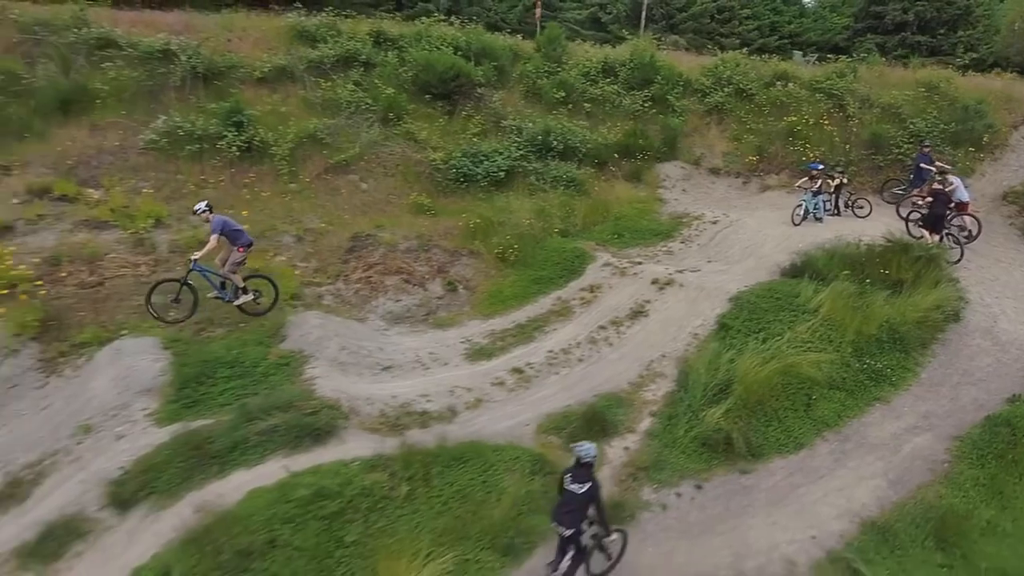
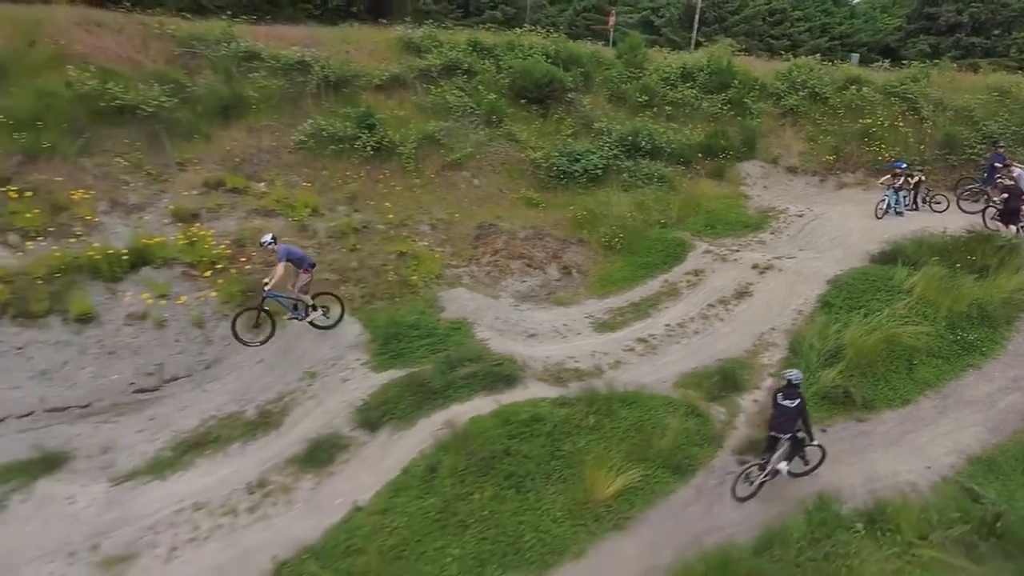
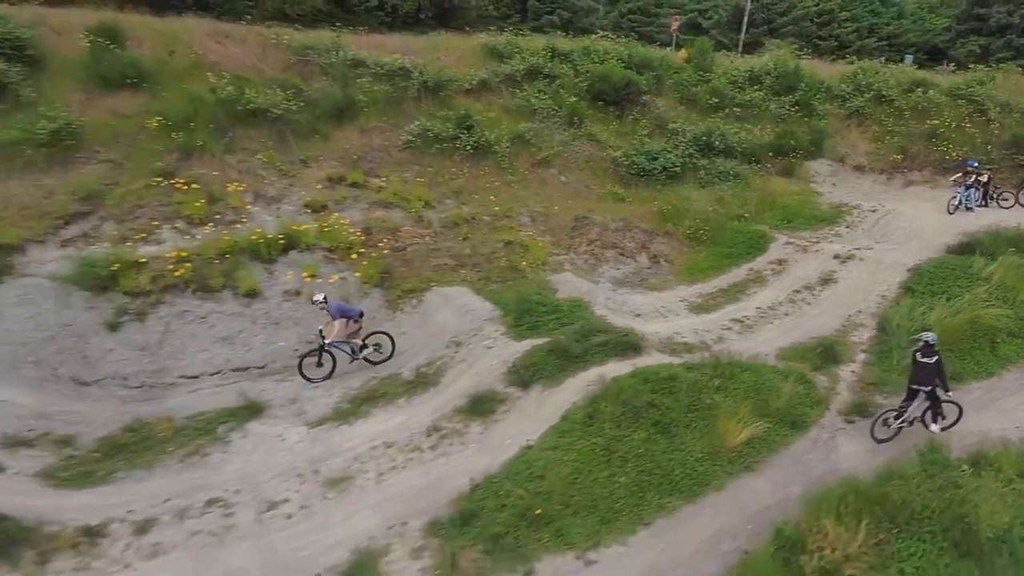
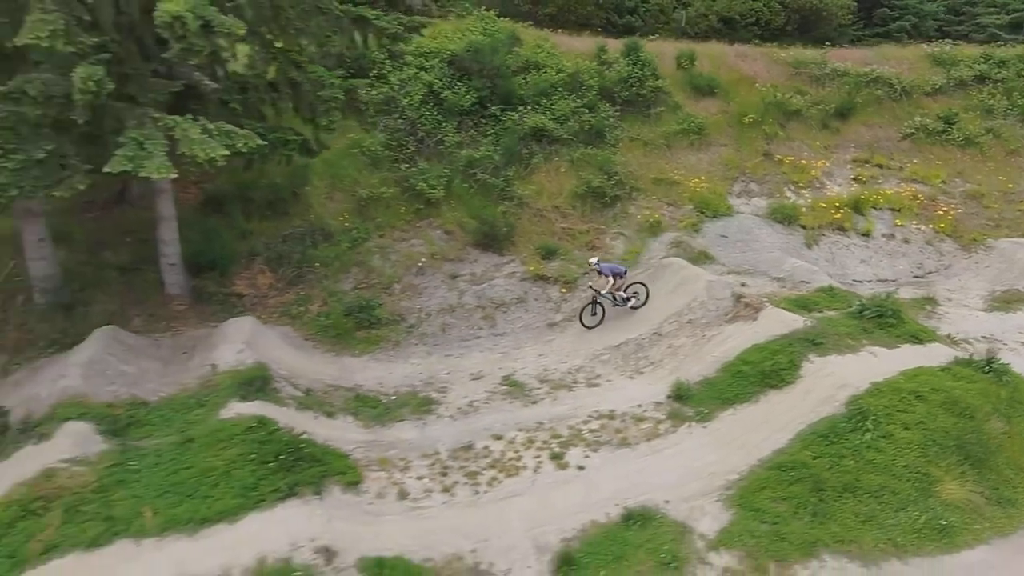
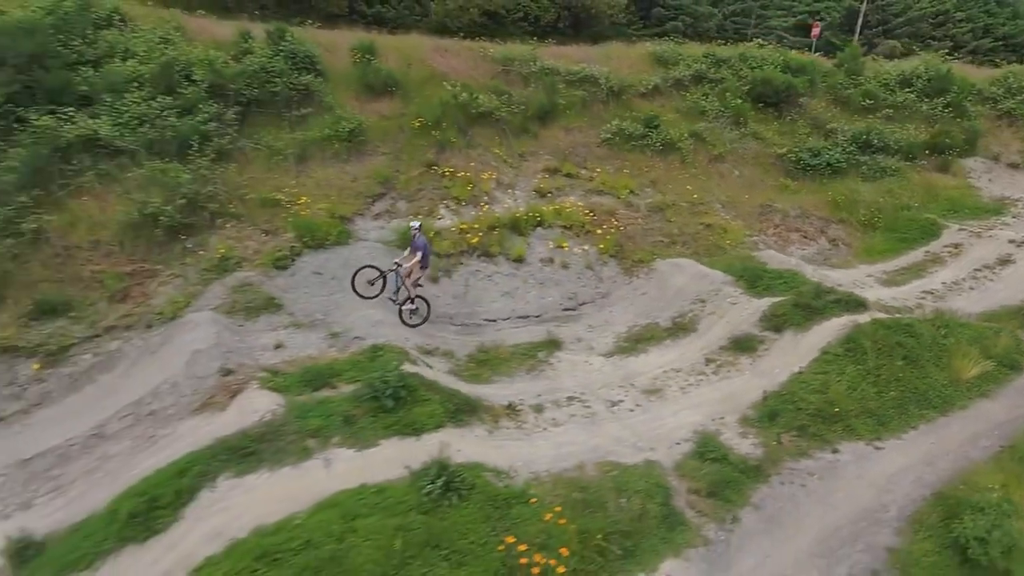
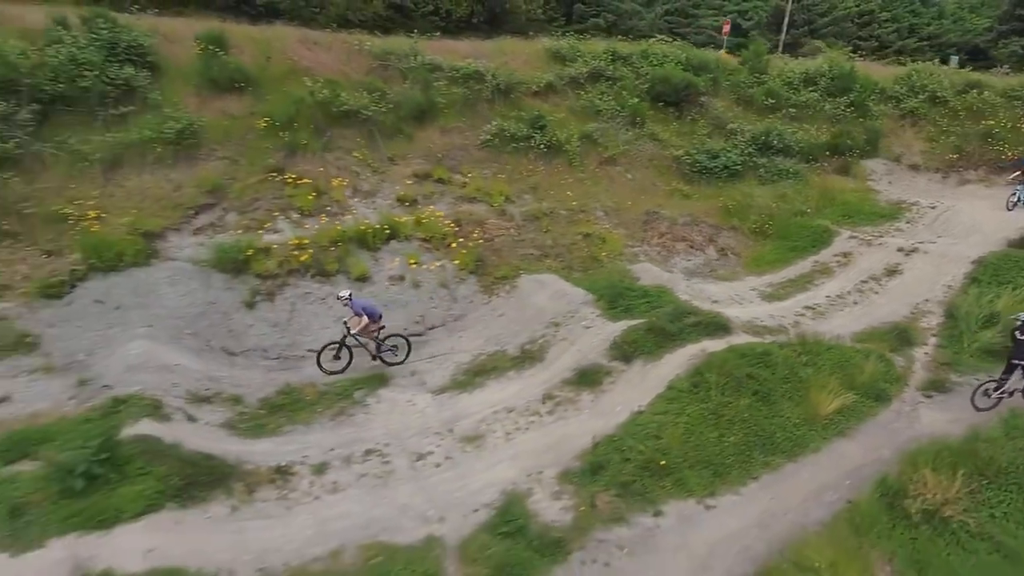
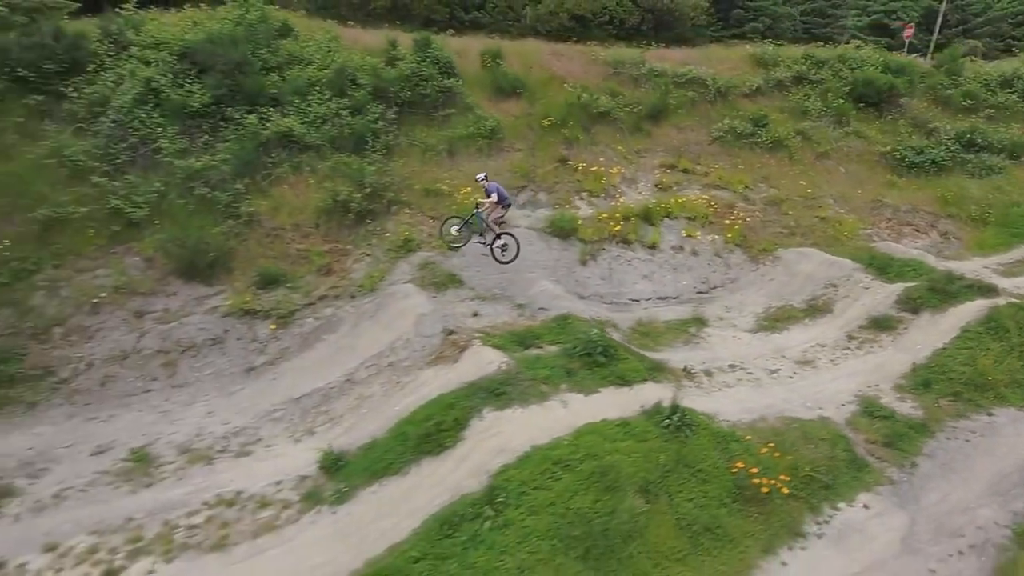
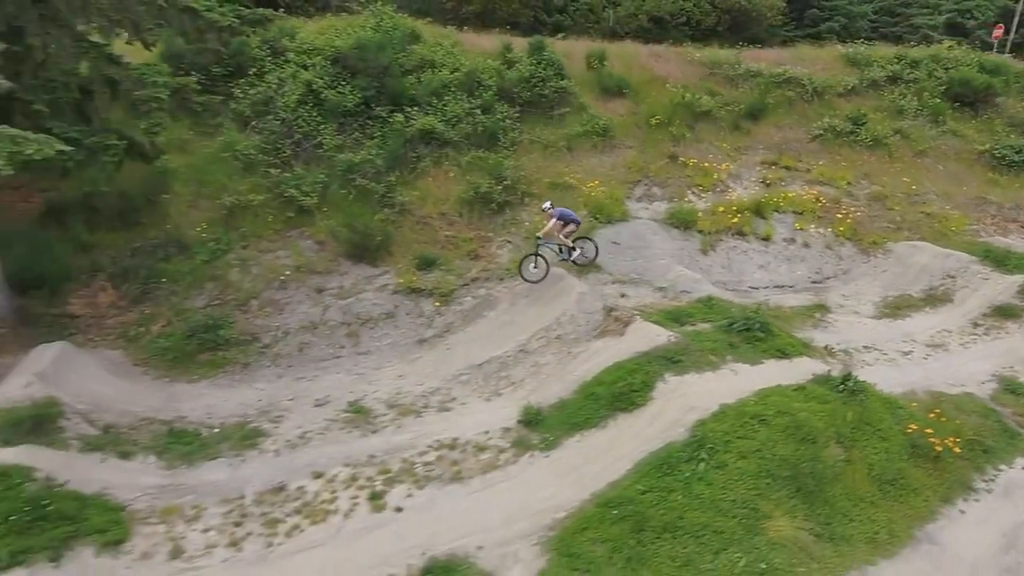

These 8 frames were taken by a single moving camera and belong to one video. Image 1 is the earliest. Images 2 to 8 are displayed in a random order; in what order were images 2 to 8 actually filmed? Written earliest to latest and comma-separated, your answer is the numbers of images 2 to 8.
2, 3, 6, 5, 7, 8, 4
